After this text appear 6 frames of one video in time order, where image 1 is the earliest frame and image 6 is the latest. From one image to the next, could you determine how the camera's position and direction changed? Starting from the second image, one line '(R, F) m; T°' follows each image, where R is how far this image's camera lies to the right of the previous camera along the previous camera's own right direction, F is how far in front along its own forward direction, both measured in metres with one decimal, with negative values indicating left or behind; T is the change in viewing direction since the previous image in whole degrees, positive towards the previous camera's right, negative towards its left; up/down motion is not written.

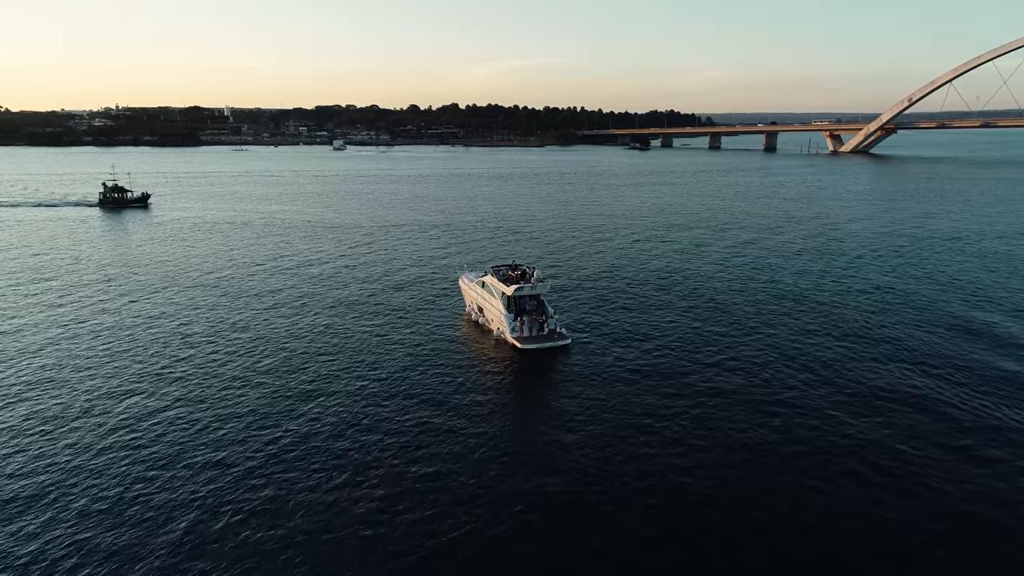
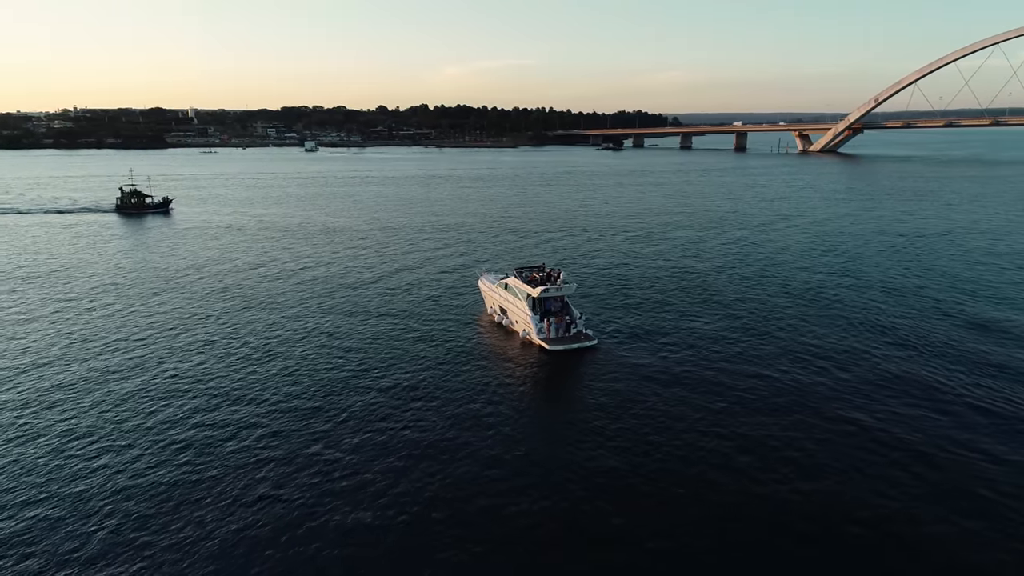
(-2.3, -0.3) m; +2°
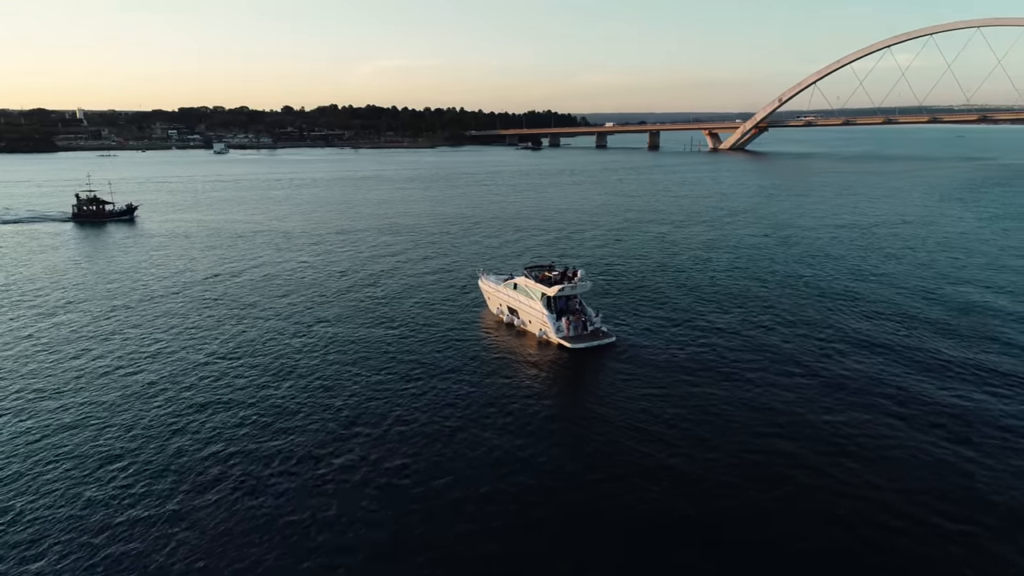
(-4.0, +0.9) m; +6°
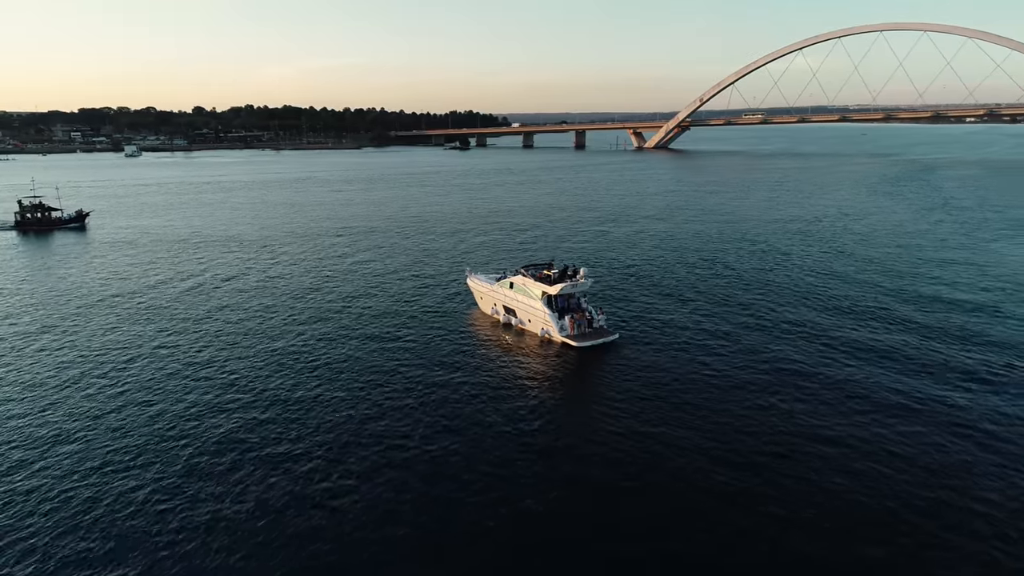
(-2.8, +1.0) m; +5°
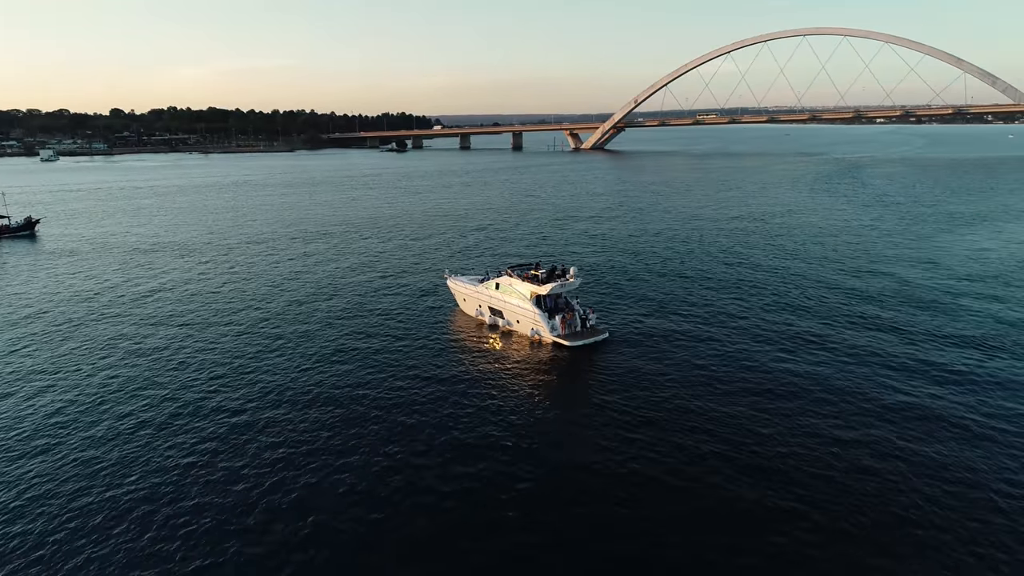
(-1.9, +0.6) m; +5°
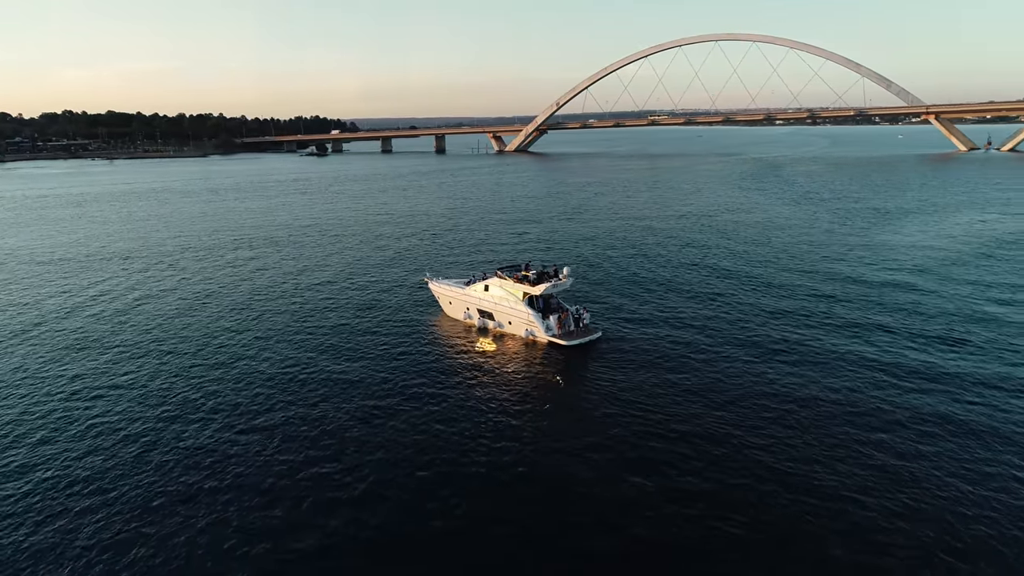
(-2.6, +0.5) m; +6°
